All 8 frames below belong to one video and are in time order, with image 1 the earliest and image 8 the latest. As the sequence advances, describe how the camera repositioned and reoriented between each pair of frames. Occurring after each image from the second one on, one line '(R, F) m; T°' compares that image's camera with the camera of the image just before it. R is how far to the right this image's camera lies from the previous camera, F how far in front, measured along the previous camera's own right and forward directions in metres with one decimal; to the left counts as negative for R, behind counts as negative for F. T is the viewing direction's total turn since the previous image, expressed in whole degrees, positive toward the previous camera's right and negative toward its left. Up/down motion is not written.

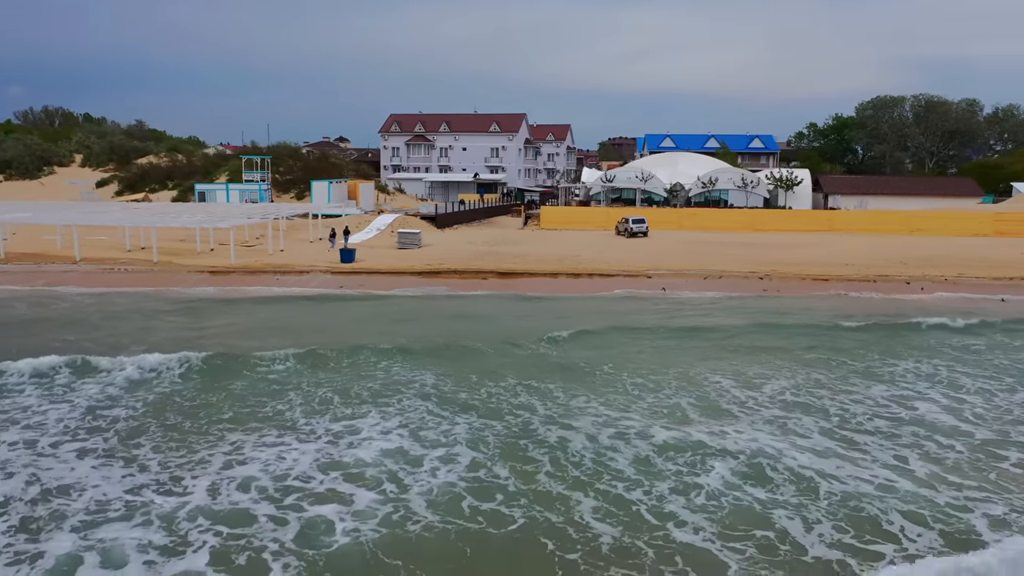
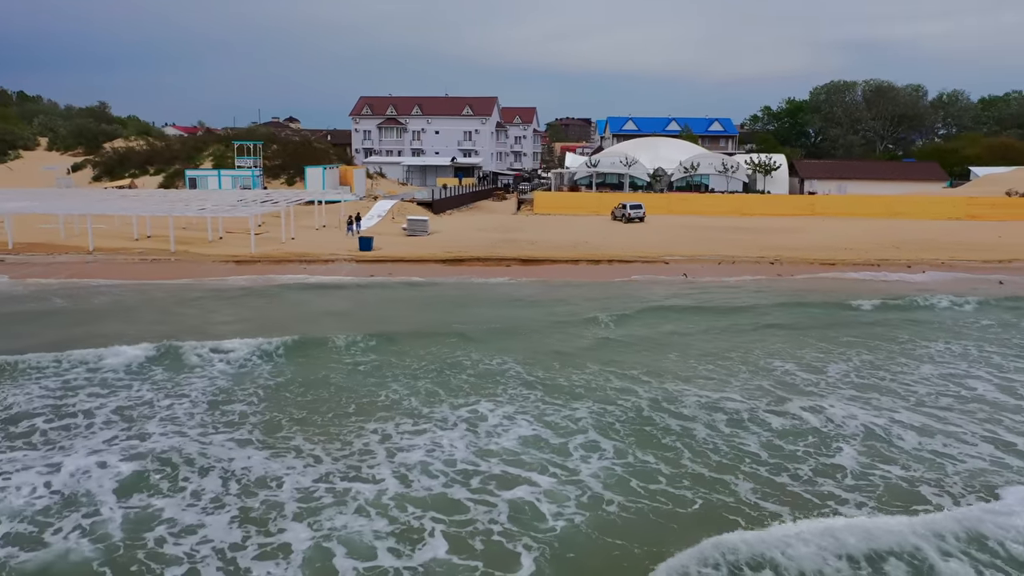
(-1.7, -0.3) m; +4°
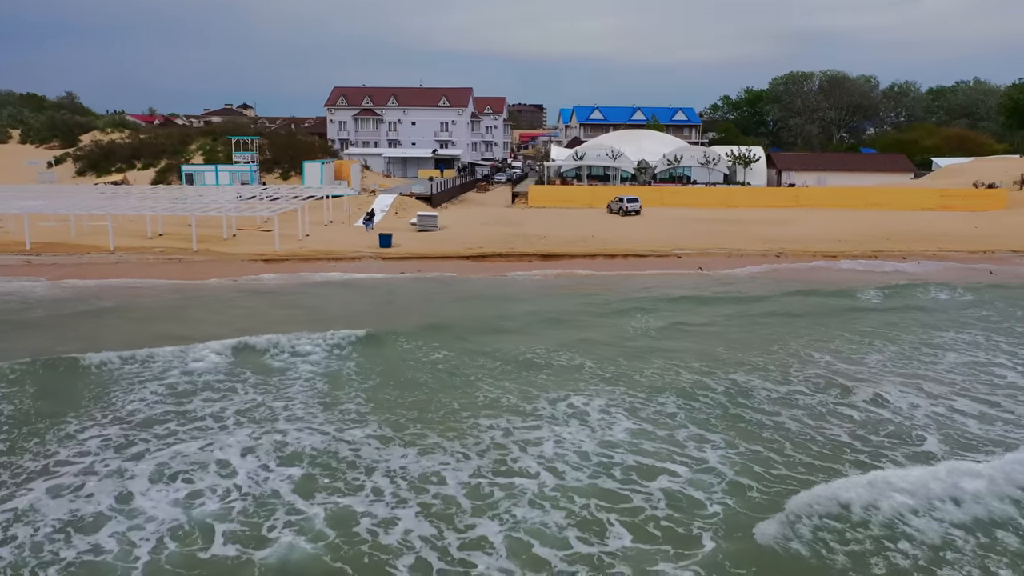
(-1.6, -0.5) m; +4°
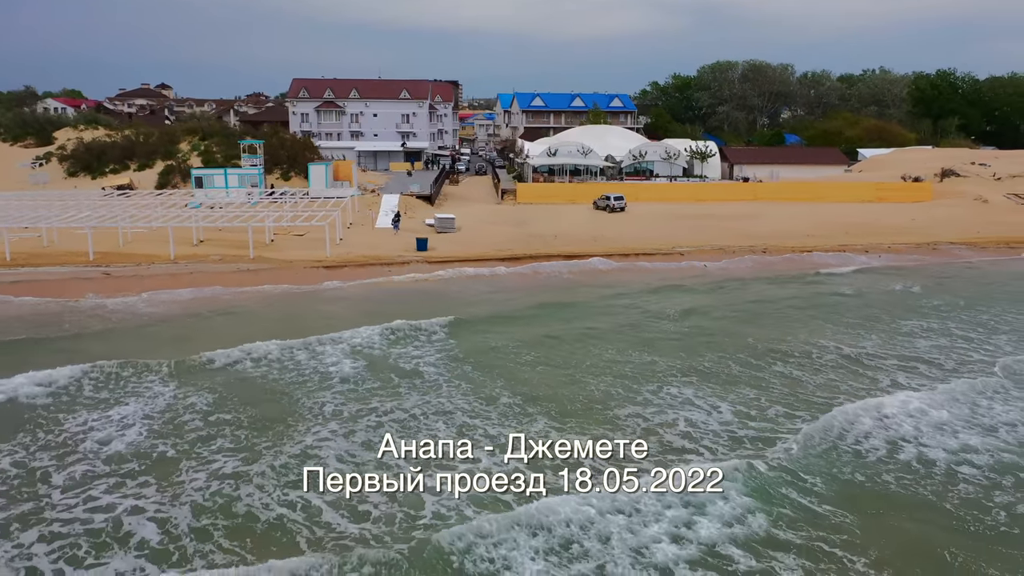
(-2.7, -2.0) m; +6°
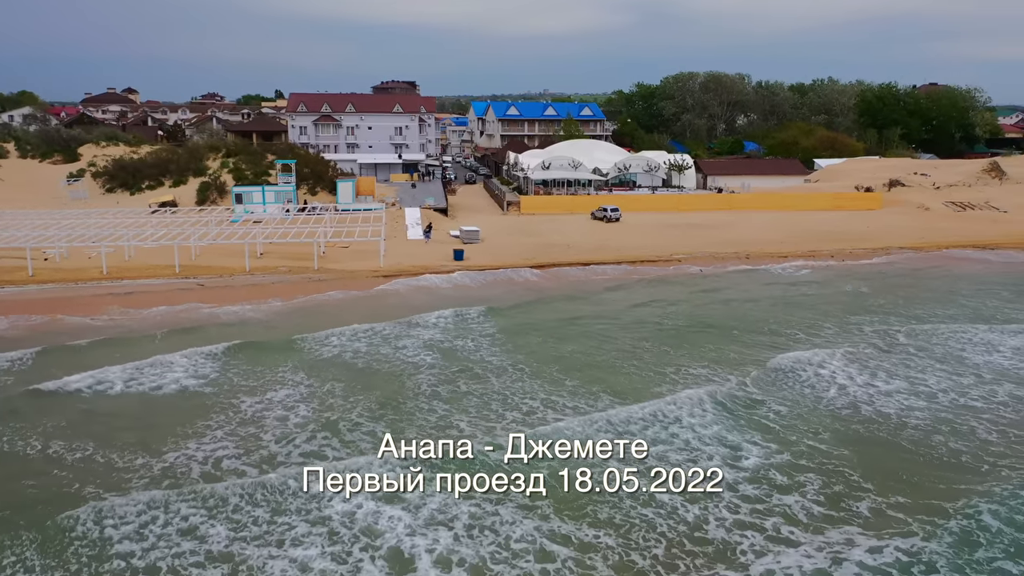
(-1.9, -3.1) m; +3°
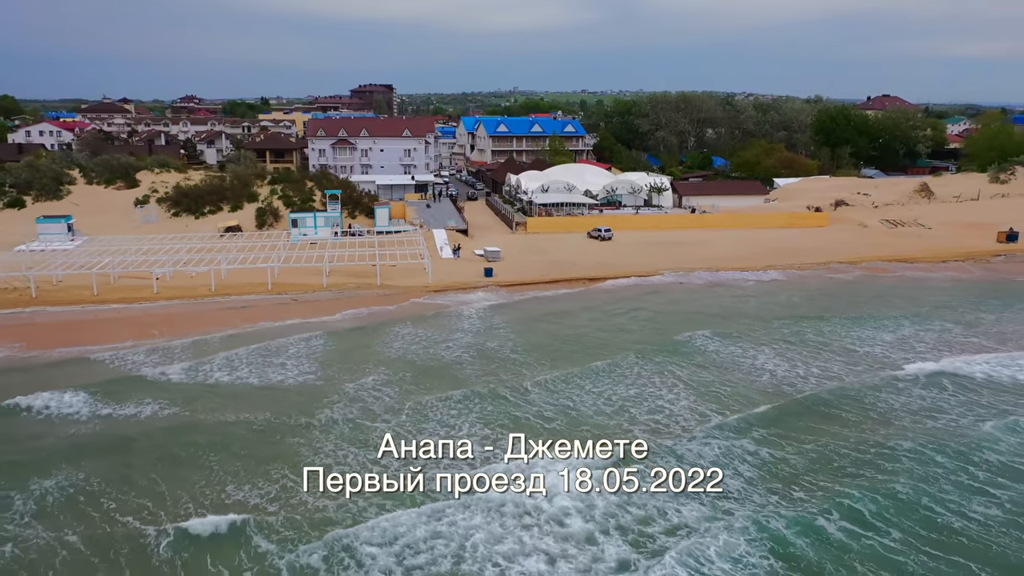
(-1.6, -5.5) m; +2°
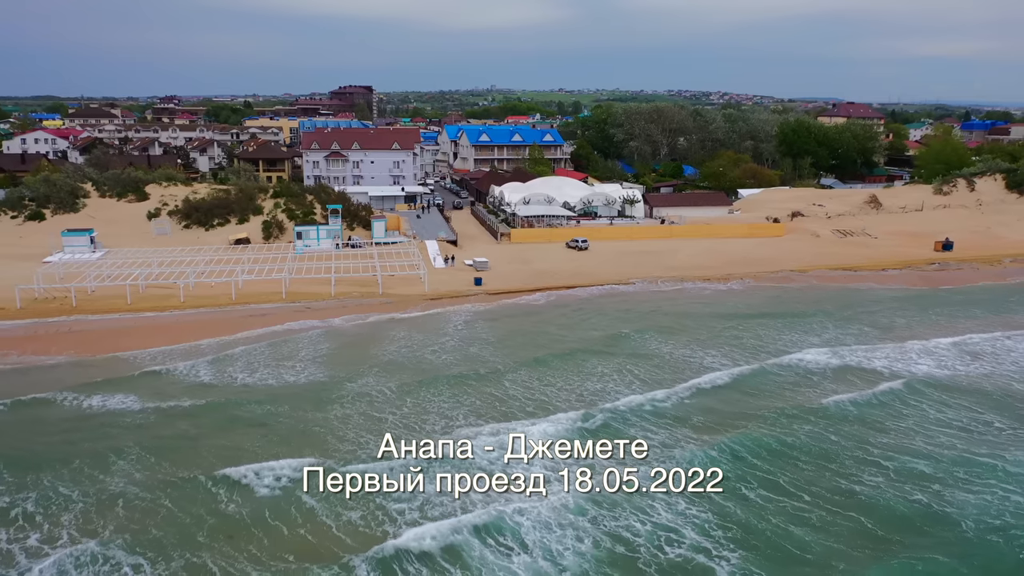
(-0.3, -3.3) m; +2°
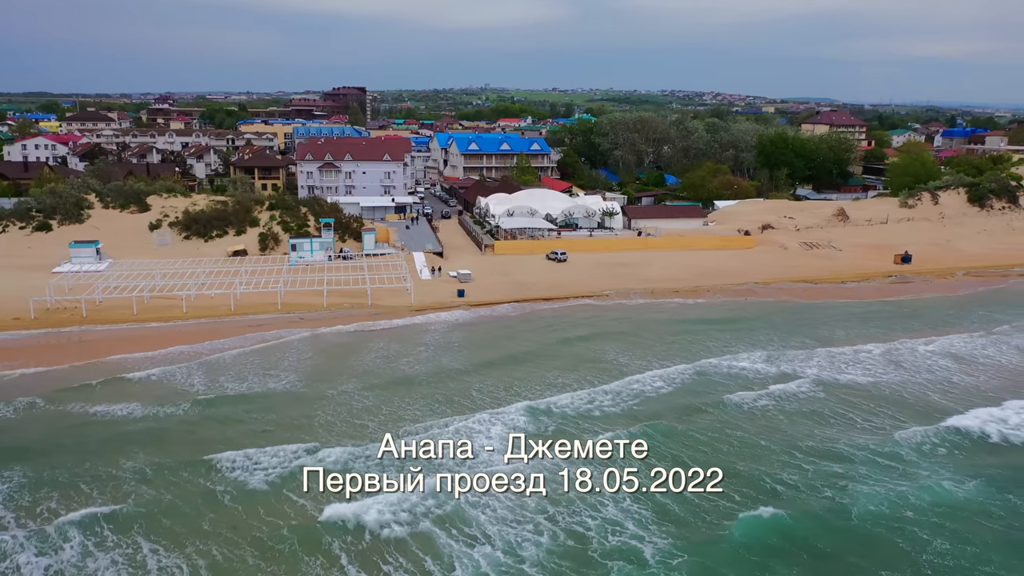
(+0.5, -2.2) m; 0°
